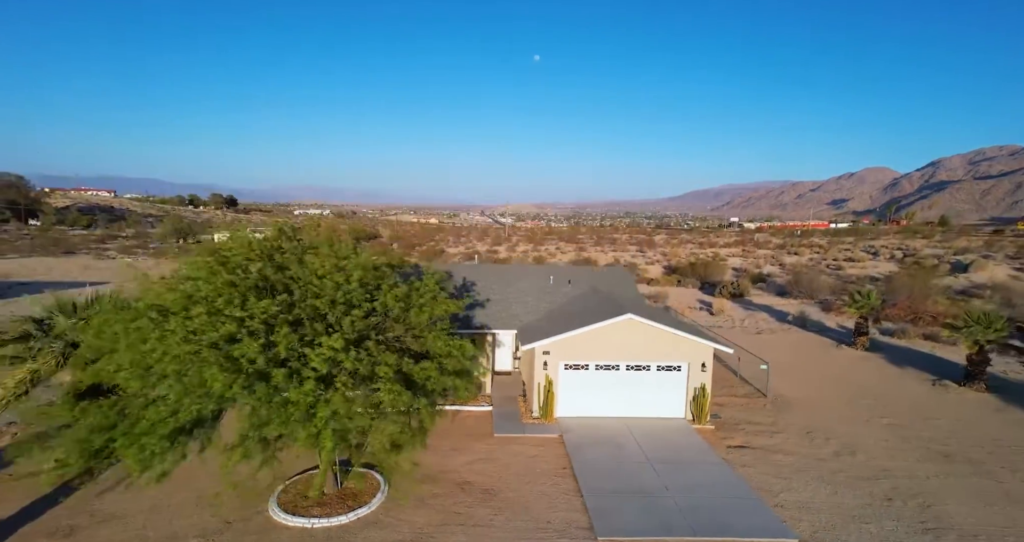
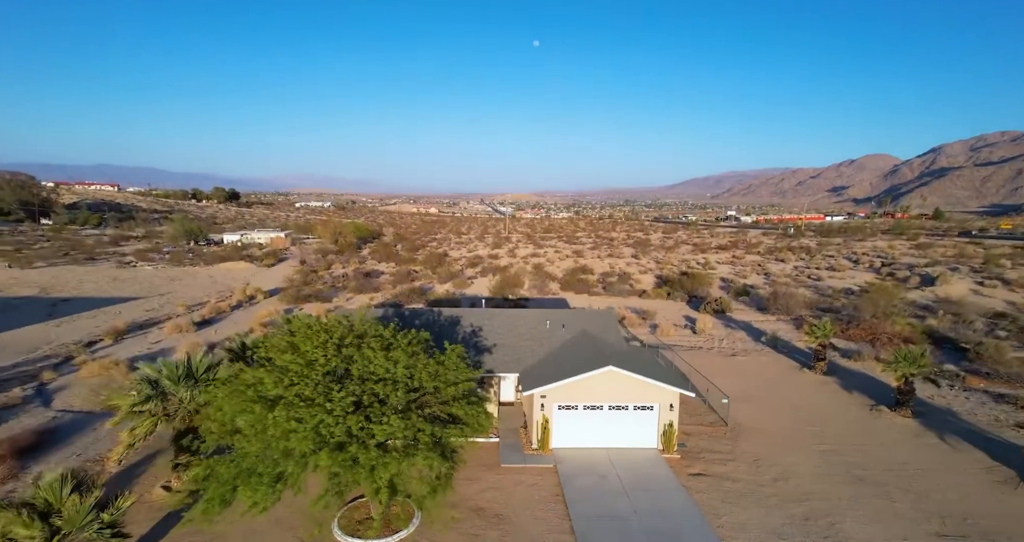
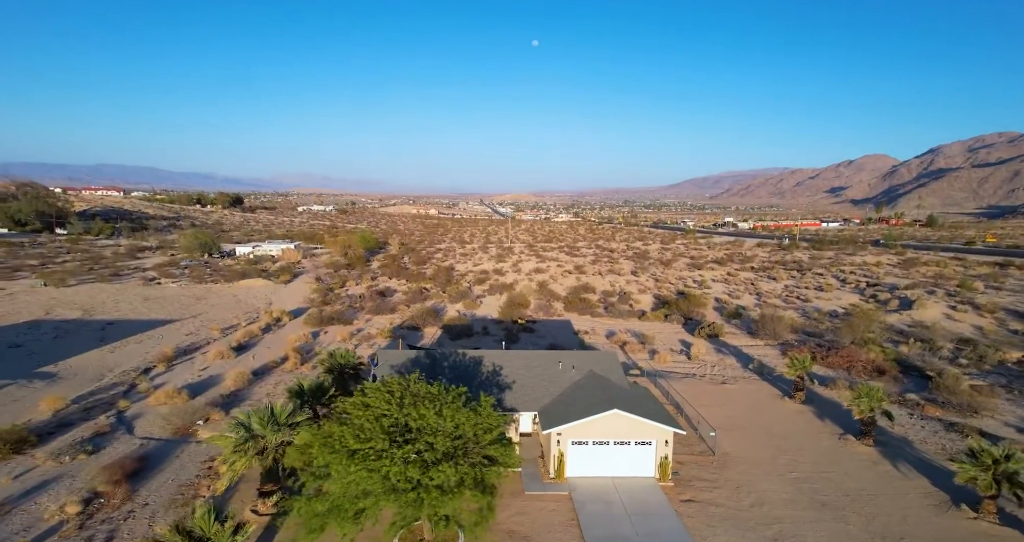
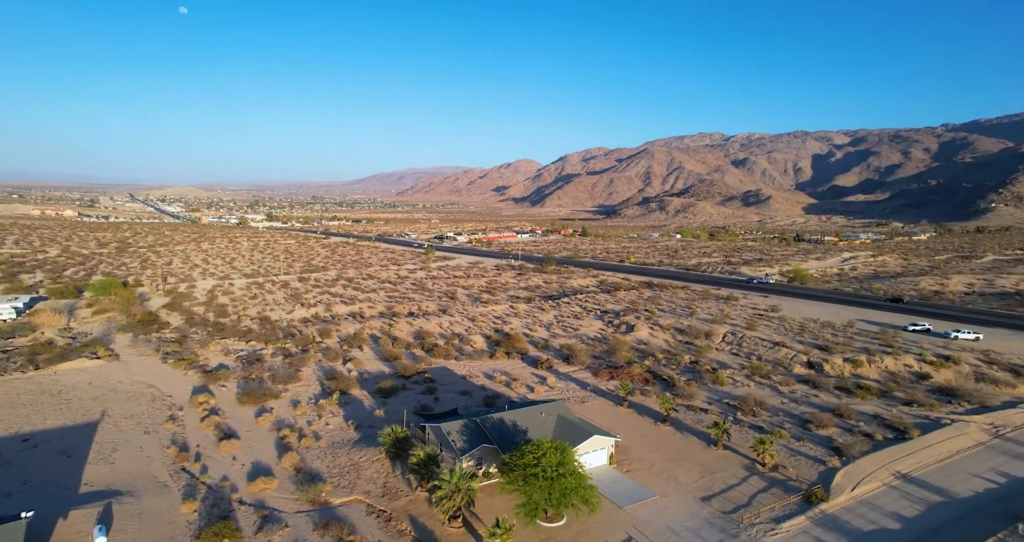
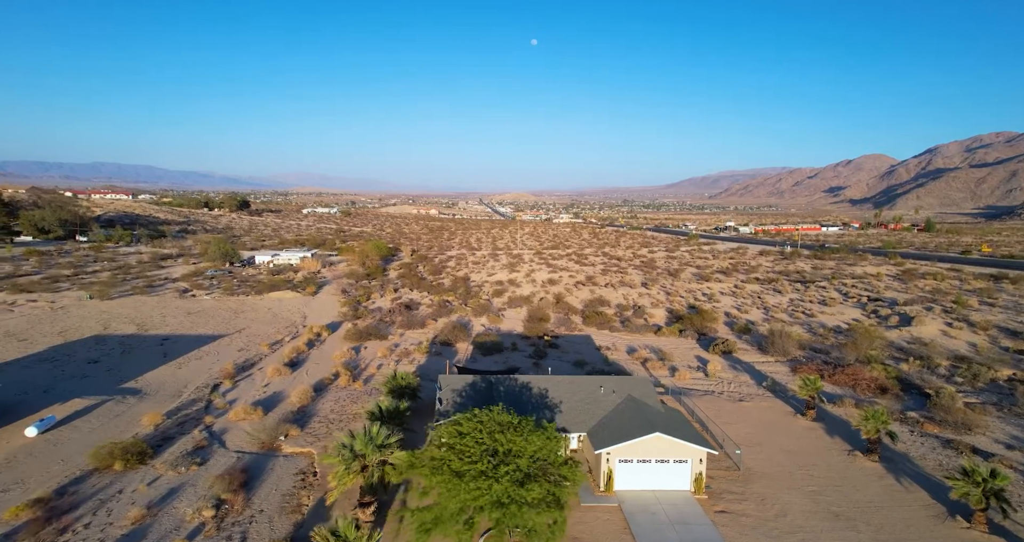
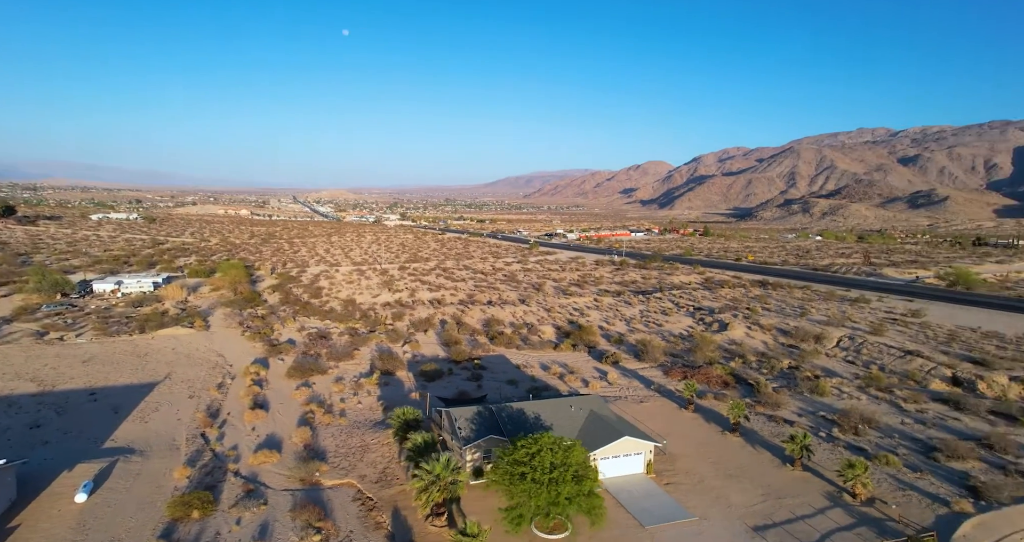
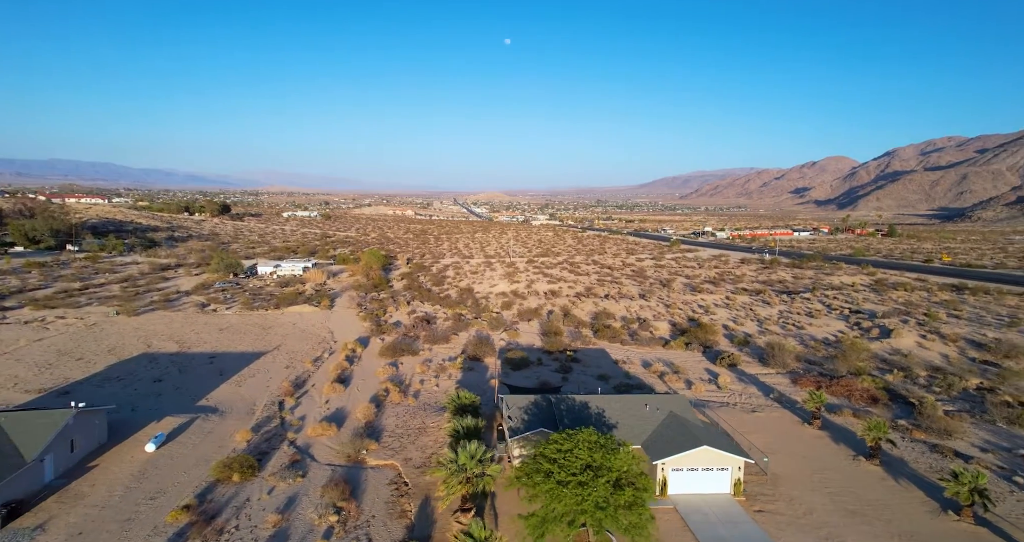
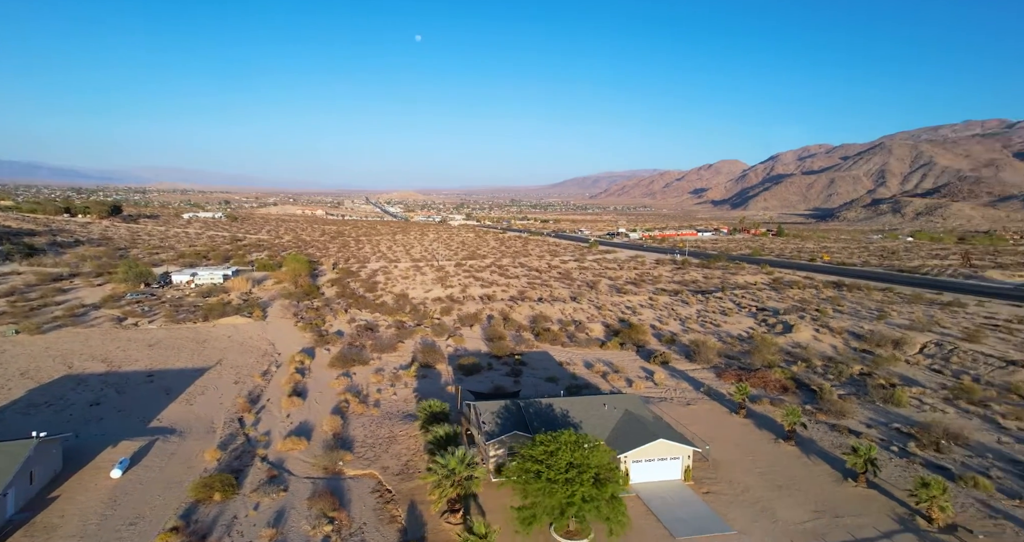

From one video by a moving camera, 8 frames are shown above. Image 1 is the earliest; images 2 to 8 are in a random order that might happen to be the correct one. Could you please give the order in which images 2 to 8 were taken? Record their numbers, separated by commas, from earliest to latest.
2, 3, 5, 7, 8, 6, 4
